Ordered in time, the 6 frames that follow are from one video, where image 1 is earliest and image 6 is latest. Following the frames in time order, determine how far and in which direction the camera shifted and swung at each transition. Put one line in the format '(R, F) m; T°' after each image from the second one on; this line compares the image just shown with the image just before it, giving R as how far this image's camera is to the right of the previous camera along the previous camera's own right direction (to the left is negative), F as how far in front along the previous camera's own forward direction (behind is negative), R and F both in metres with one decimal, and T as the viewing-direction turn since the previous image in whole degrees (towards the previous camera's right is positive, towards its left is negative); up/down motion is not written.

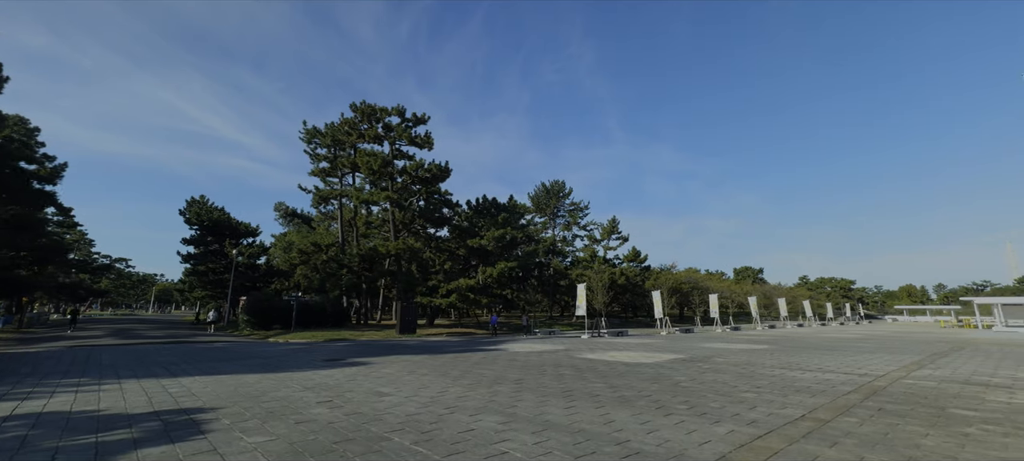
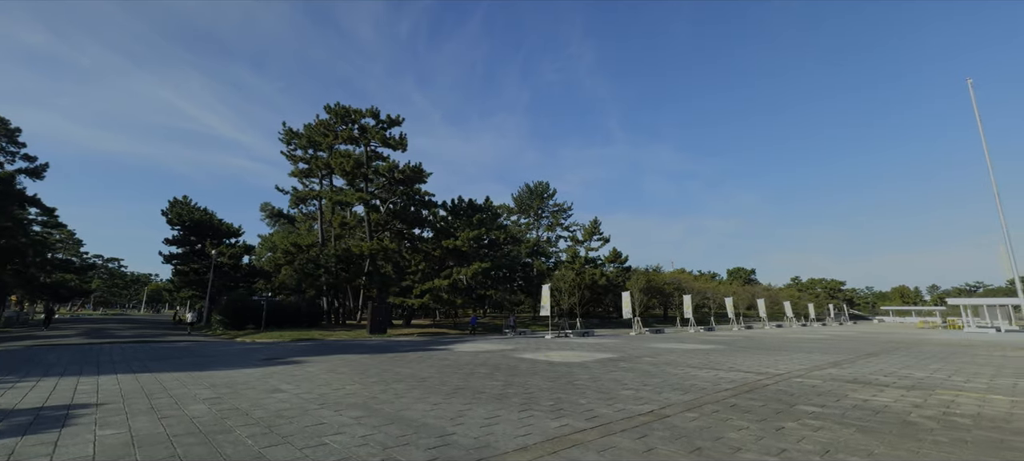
(+1.9, -0.3) m; 0°
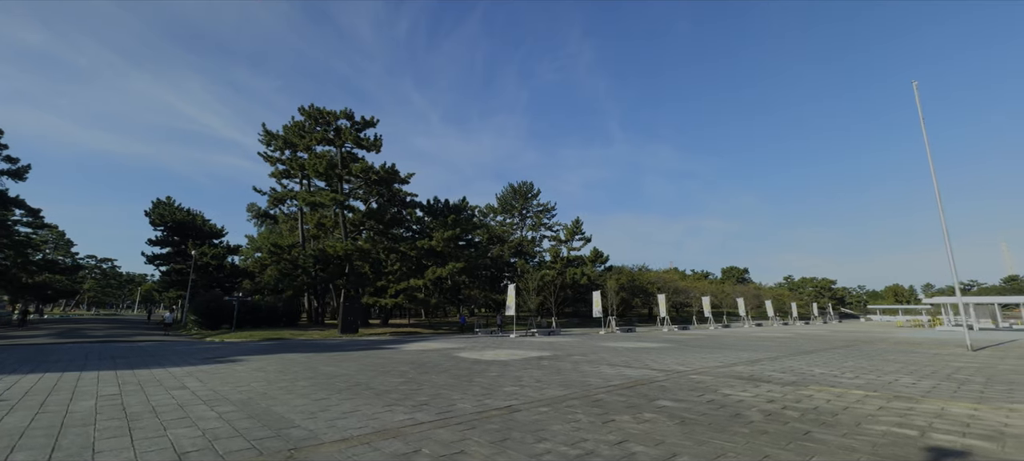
(+2.0, -0.3) m; 0°
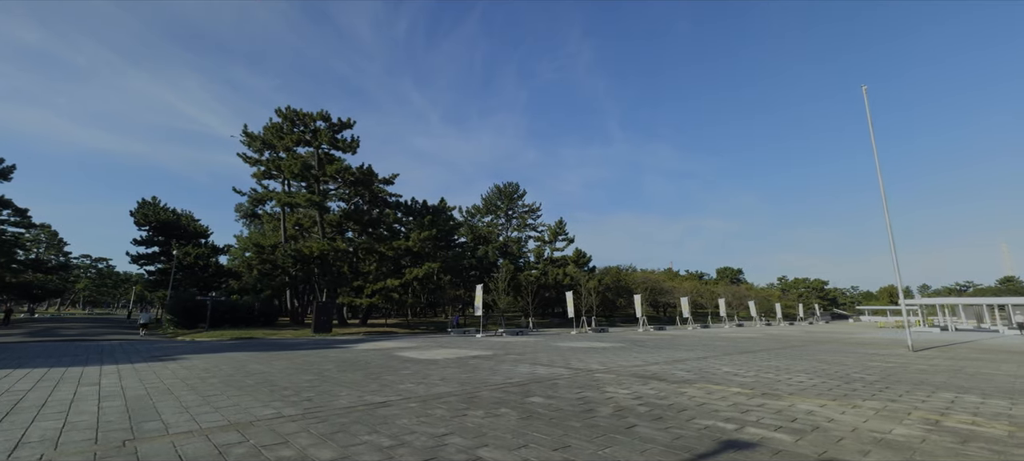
(+1.9, -0.3) m; 0°
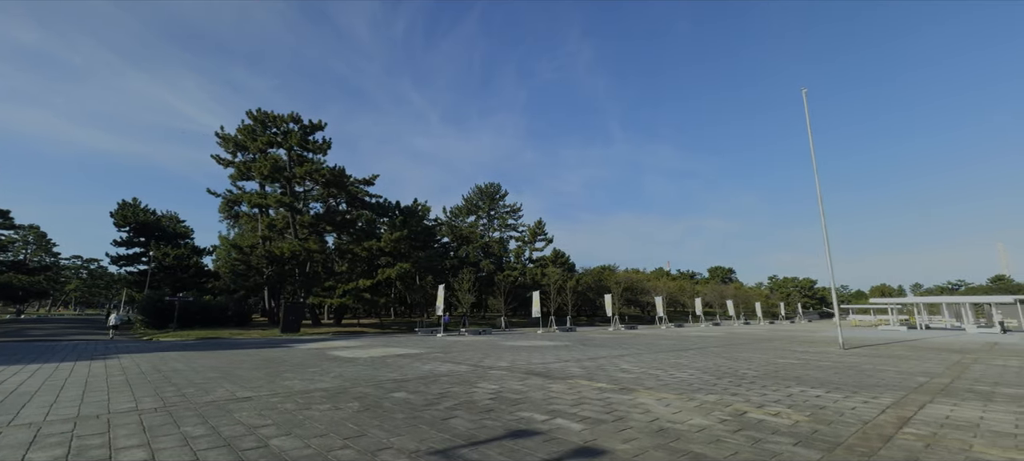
(+2.2, -0.4) m; 0°
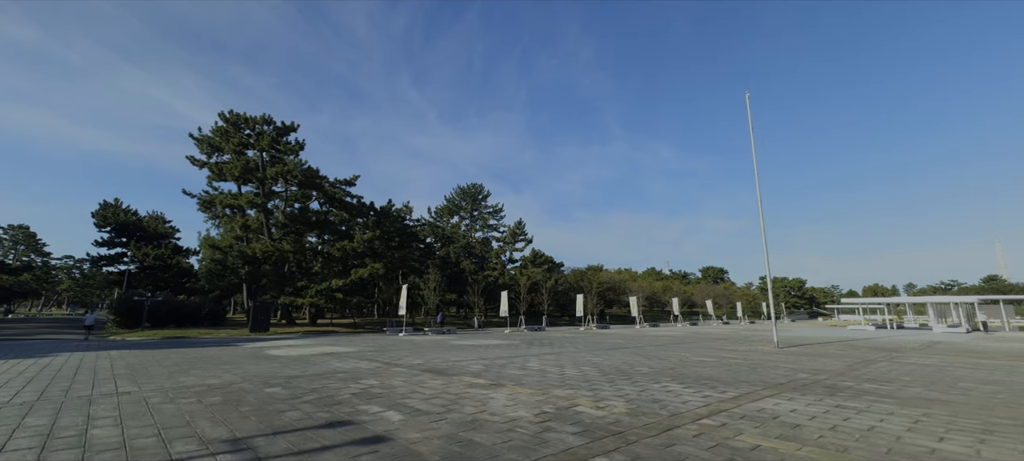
(+2.3, -0.4) m; 0°
